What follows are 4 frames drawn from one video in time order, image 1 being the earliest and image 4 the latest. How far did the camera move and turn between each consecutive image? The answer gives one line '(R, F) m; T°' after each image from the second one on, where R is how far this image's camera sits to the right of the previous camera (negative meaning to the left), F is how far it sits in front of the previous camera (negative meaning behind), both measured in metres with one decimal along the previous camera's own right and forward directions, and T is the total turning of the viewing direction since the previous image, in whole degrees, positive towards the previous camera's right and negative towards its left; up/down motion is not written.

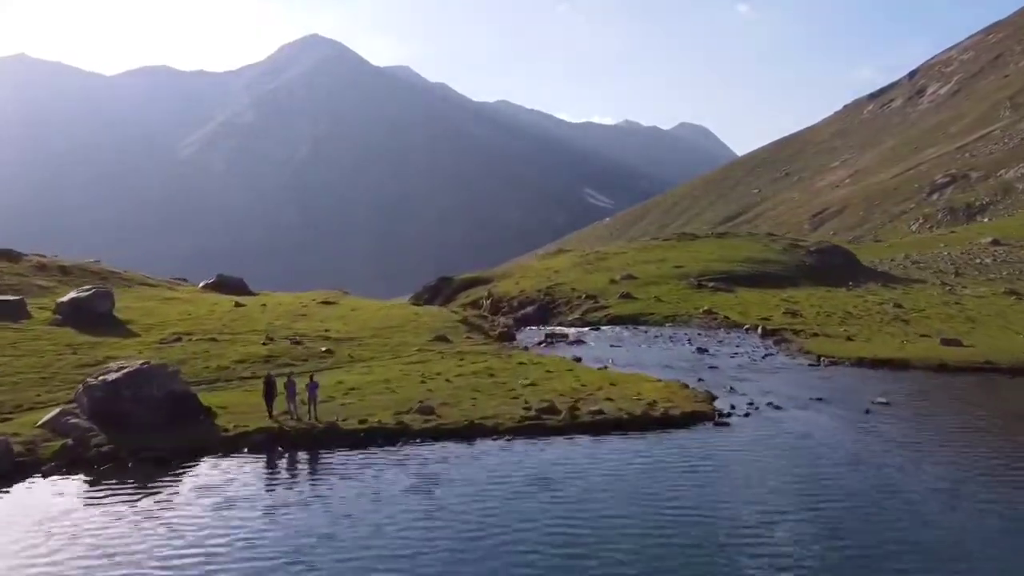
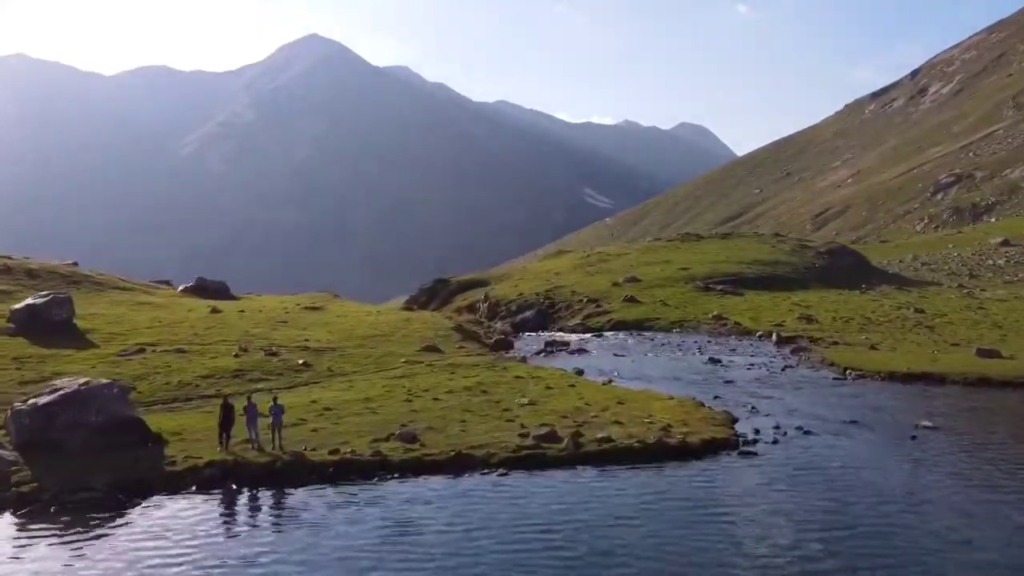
(+0.5, +9.4) m; 0°
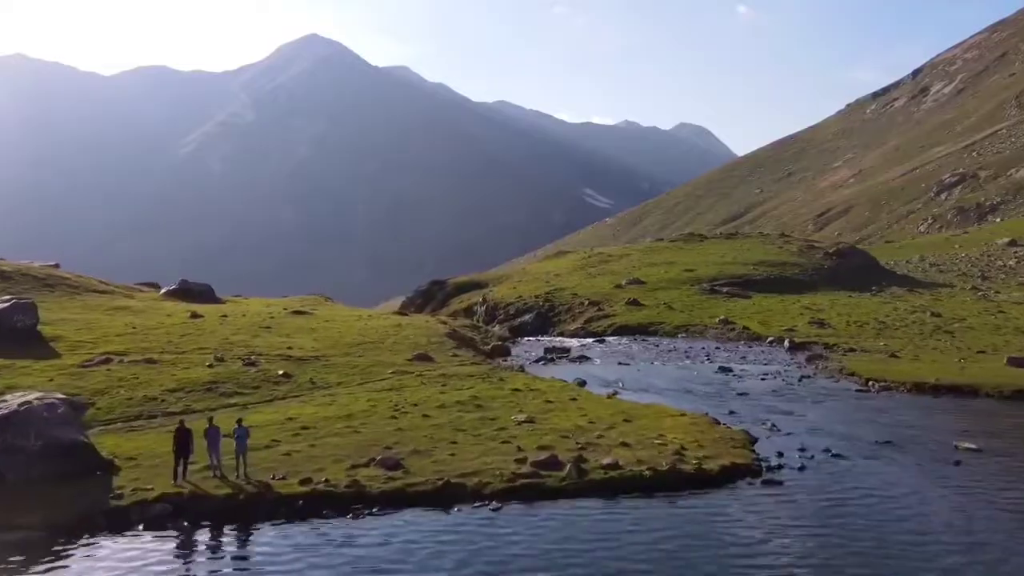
(+0.4, +7.1) m; 0°
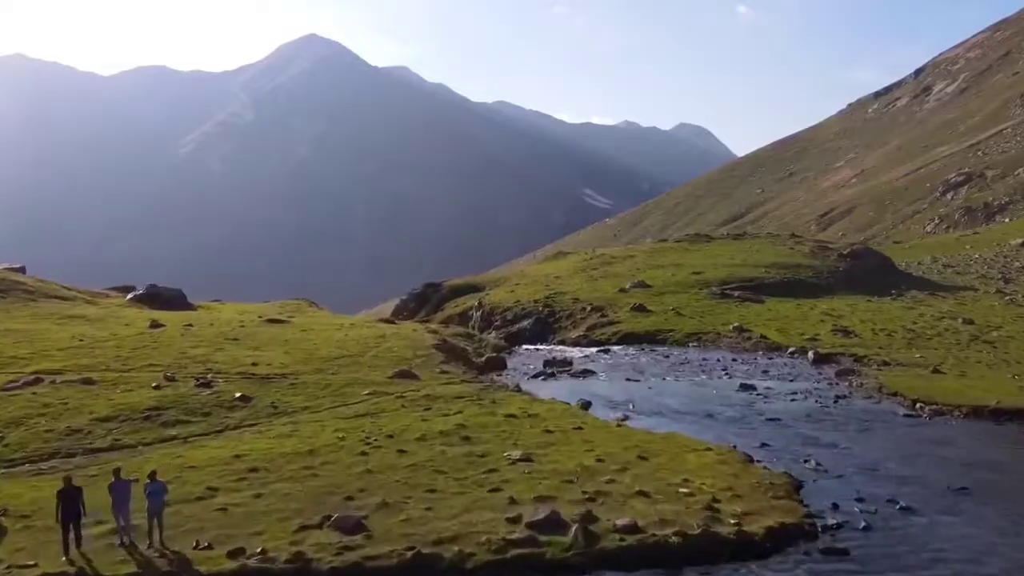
(+0.6, +11.9) m; 0°
